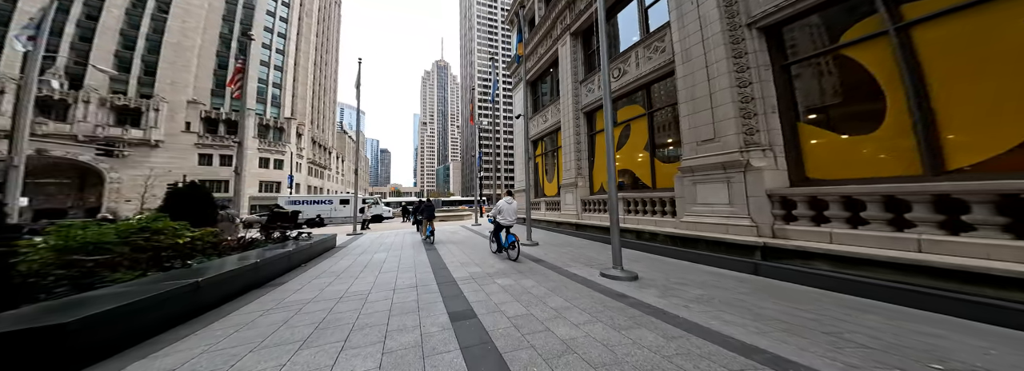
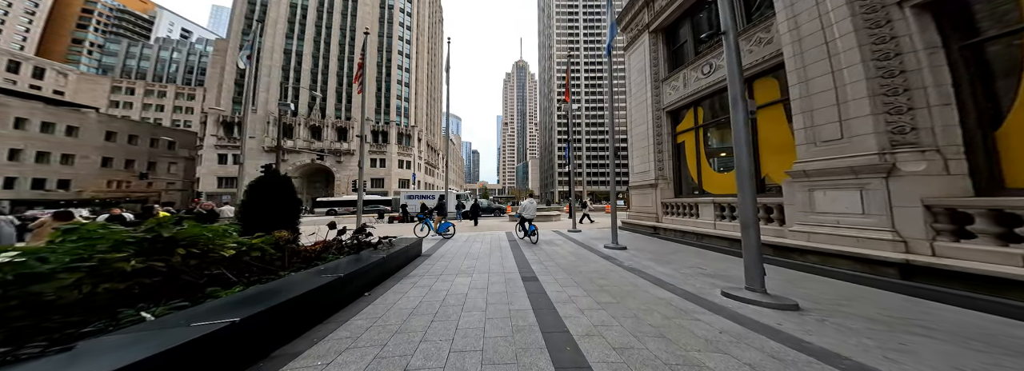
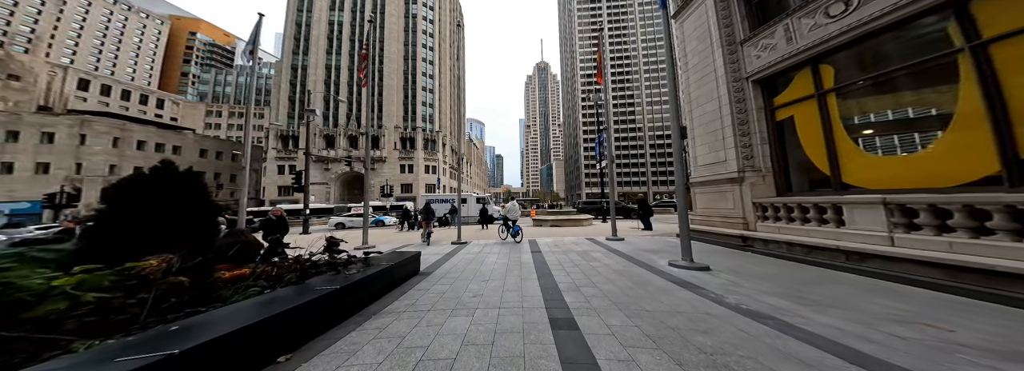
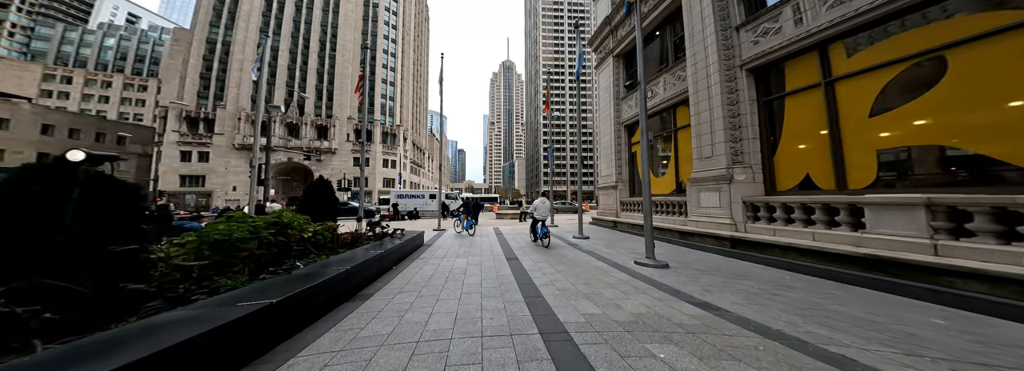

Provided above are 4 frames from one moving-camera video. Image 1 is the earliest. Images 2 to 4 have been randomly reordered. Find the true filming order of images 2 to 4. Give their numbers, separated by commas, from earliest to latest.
4, 2, 3
